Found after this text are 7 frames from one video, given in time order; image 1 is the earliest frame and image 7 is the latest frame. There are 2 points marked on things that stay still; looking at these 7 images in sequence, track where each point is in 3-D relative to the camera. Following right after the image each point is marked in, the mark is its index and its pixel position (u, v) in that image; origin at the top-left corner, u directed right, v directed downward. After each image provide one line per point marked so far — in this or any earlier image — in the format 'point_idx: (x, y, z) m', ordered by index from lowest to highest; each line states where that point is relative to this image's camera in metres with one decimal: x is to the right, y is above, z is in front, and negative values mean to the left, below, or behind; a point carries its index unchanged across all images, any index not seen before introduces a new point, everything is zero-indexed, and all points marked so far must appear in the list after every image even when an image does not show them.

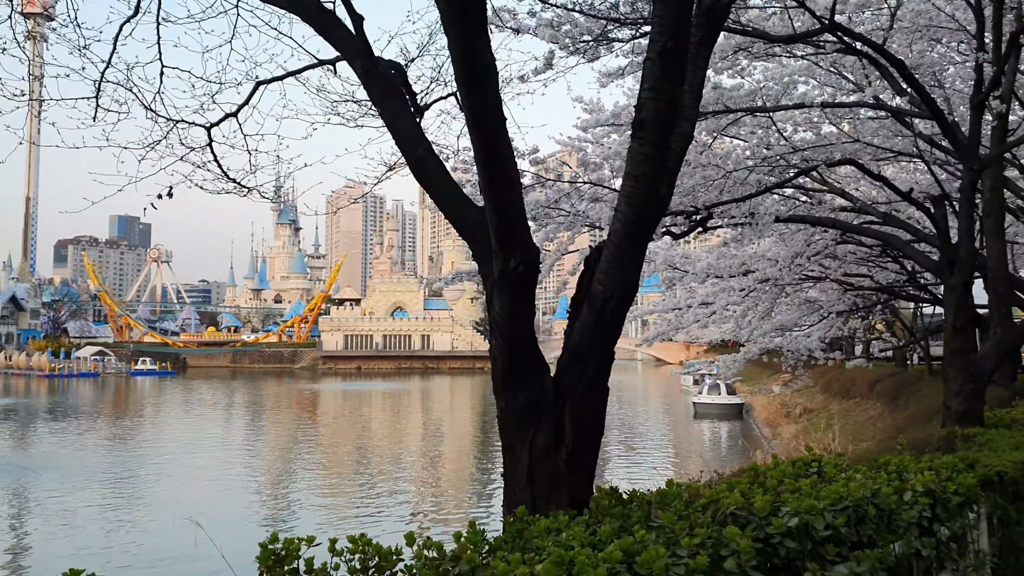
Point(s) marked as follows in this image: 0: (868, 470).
0: (+1.4, -0.7, +3.8) m
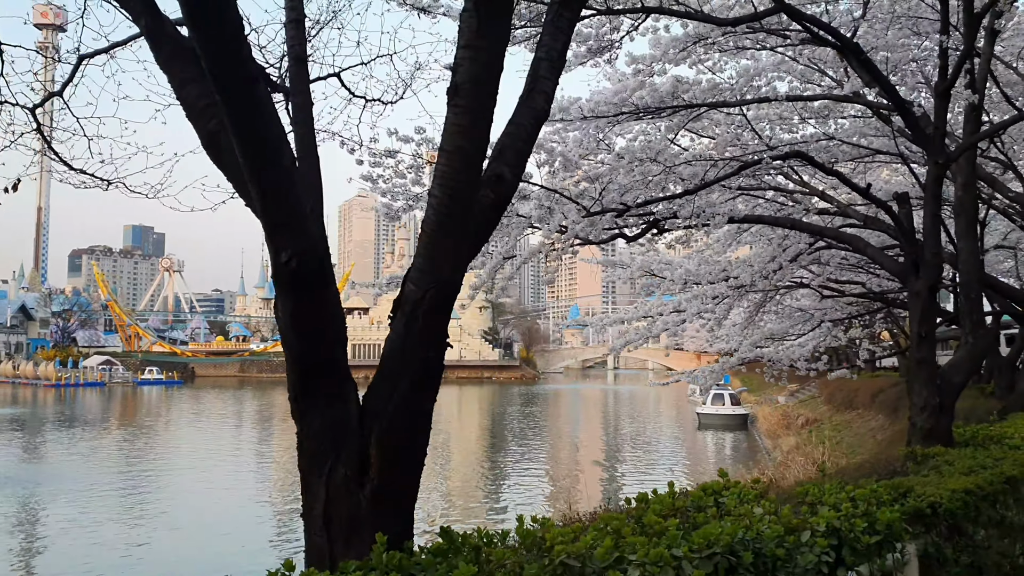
0: (+0.9, -0.7, +3.3) m
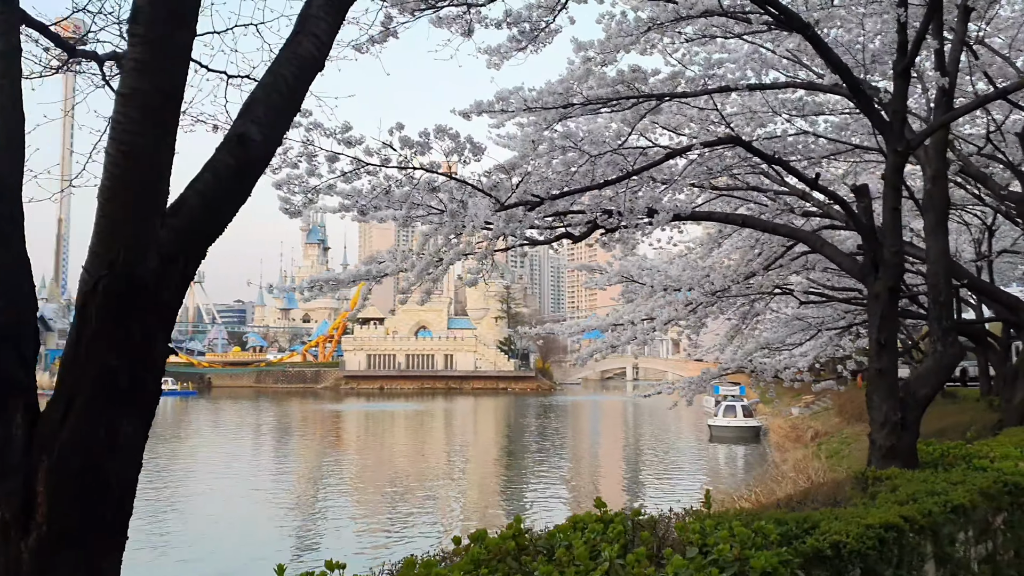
0: (+0.4, -0.7, +2.7) m
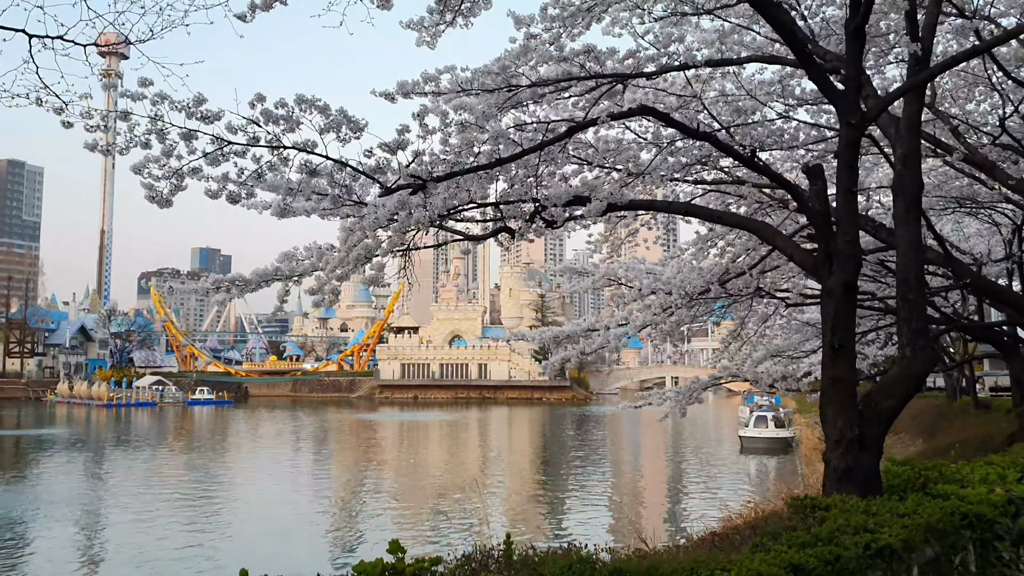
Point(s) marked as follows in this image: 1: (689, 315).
0: (-0.3, -0.7, +2.0) m
1: (+2.0, -0.3, +10.8) m
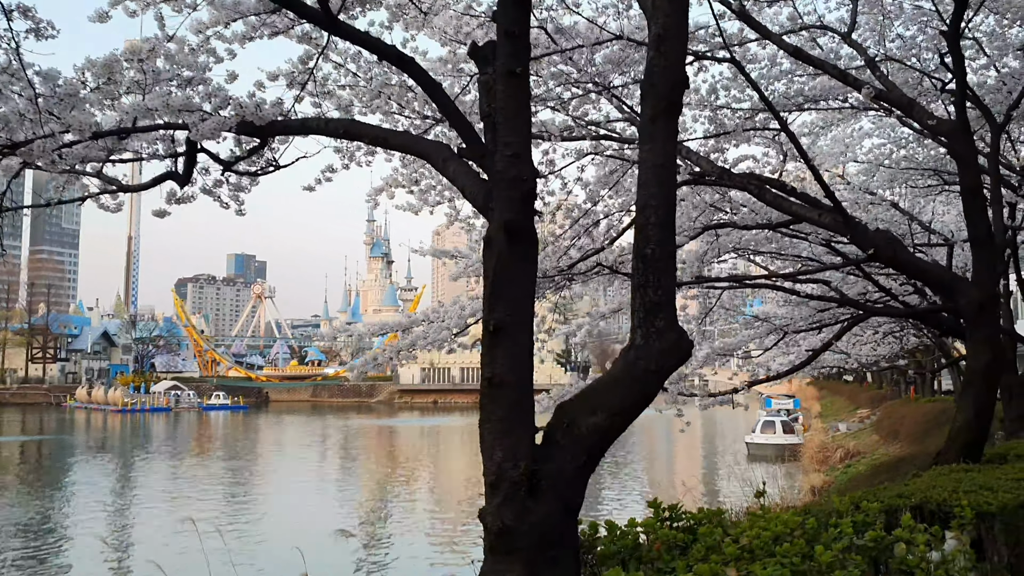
0: (-2.0, -0.5, +0.3) m
1: (+0.6, -0.1, +9.0) m
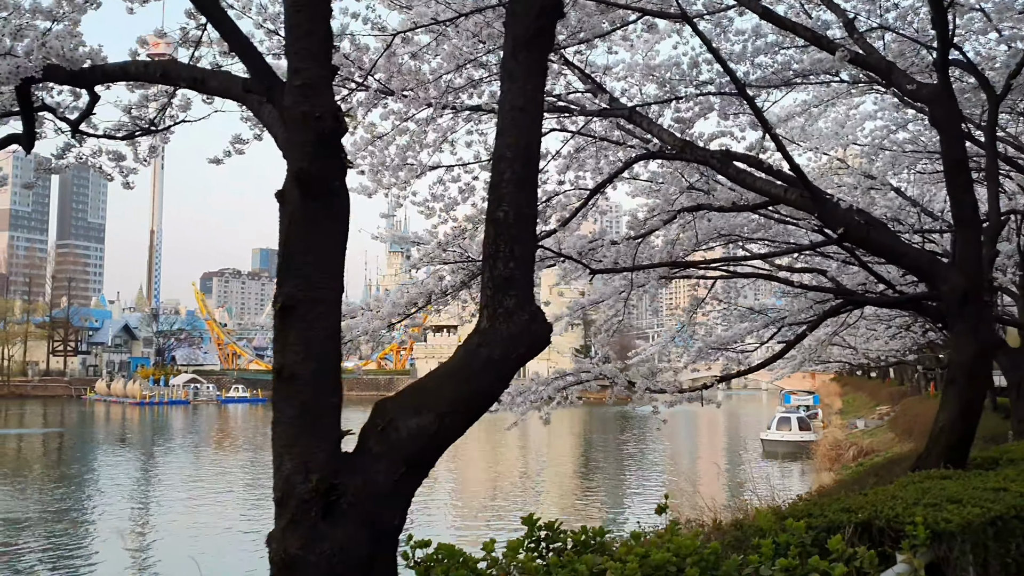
0: (-2.5, -0.5, -0.2) m
1: (+0.3, 0.0, +8.4) m
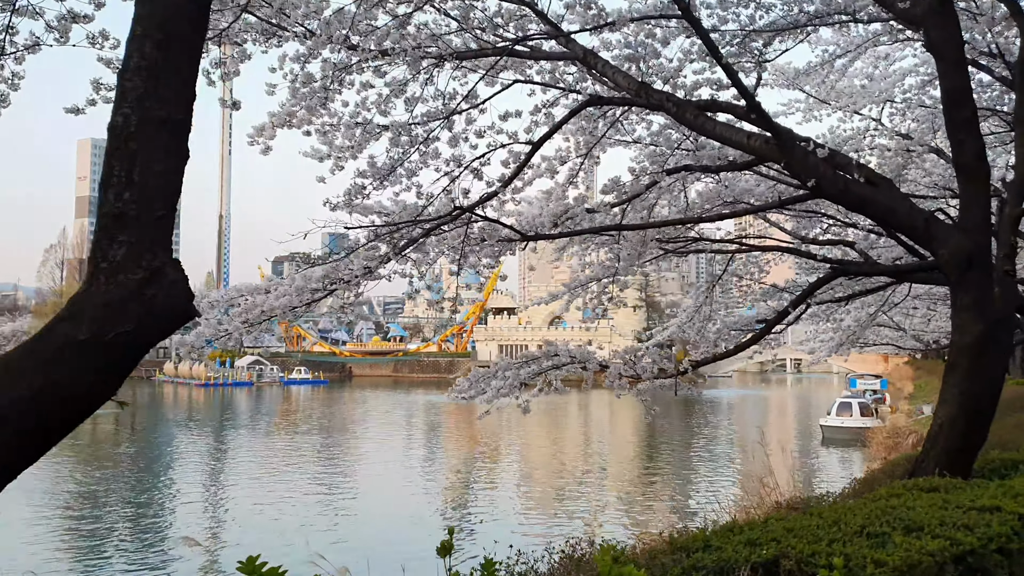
0: (-3.4, -0.4, -0.9) m
1: (+0.1, +0.2, +7.5) m
